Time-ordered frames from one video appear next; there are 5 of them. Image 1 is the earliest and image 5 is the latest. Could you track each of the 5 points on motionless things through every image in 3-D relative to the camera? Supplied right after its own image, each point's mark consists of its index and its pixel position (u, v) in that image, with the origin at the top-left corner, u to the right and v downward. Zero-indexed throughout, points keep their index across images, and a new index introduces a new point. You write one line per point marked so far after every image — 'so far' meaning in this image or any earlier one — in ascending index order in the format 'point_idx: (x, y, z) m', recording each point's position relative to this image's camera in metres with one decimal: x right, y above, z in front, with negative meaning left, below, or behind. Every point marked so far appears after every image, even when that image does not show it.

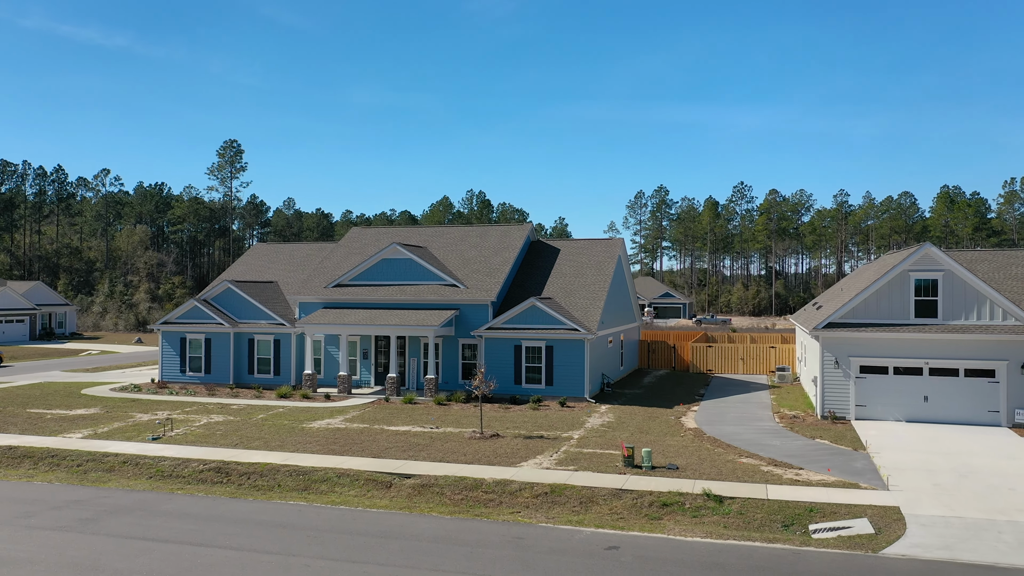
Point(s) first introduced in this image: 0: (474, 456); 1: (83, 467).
0: (-0.8, -3.6, +17.6) m
1: (-9.0, -3.8, +17.0) m
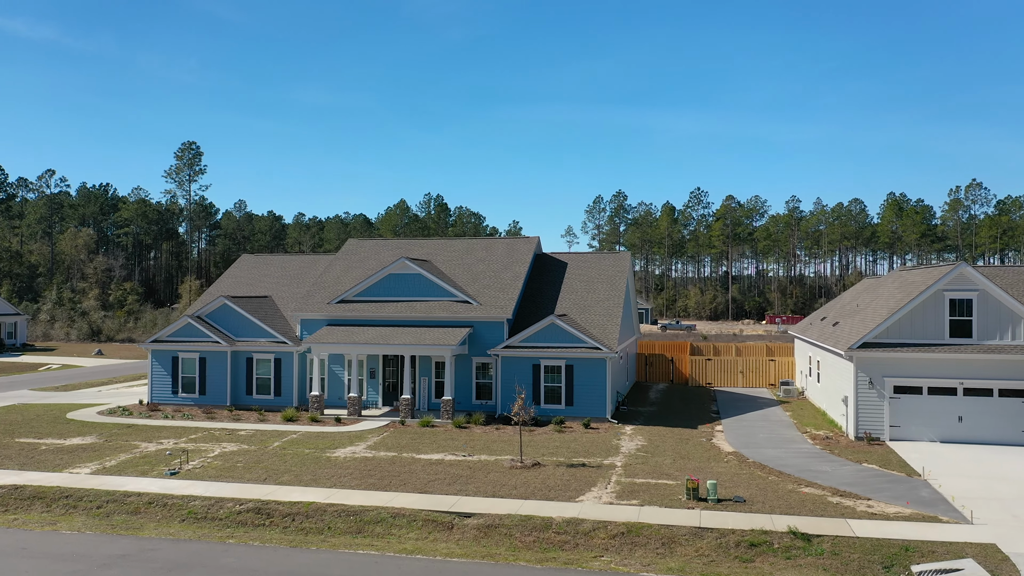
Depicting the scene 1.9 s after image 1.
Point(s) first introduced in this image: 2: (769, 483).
0: (+0.3, -4.2, +16.7) m
1: (-7.9, -4.3, +15.7) m
2: (+5.4, -4.1, +17.1) m
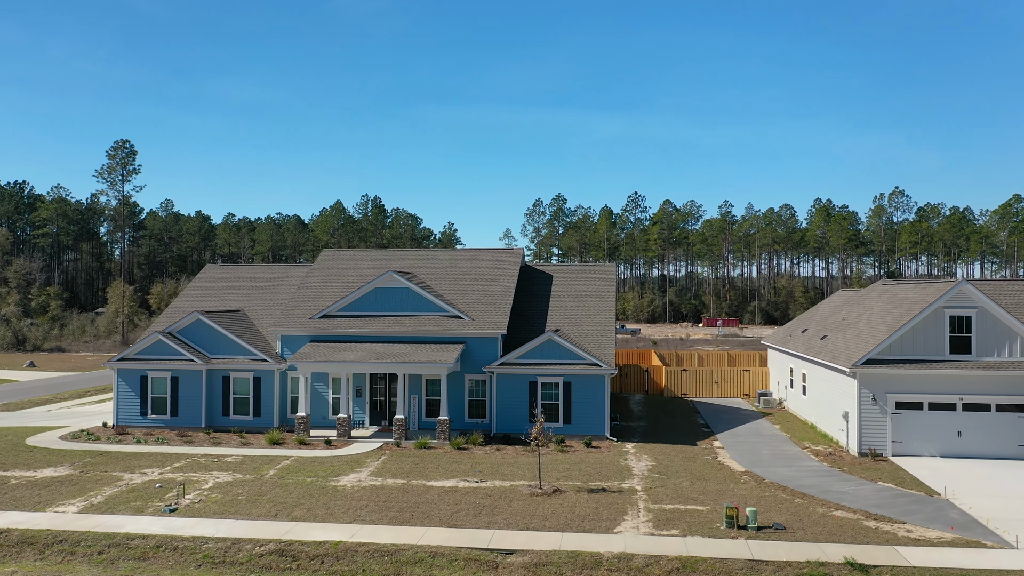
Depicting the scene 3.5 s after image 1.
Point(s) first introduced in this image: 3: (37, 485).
0: (+0.9, -4.6, +16.1) m
1: (-7.1, -4.7, +14.3) m
2: (+6.0, -4.6, +16.9) m
3: (-10.9, -4.5, +18.7) m
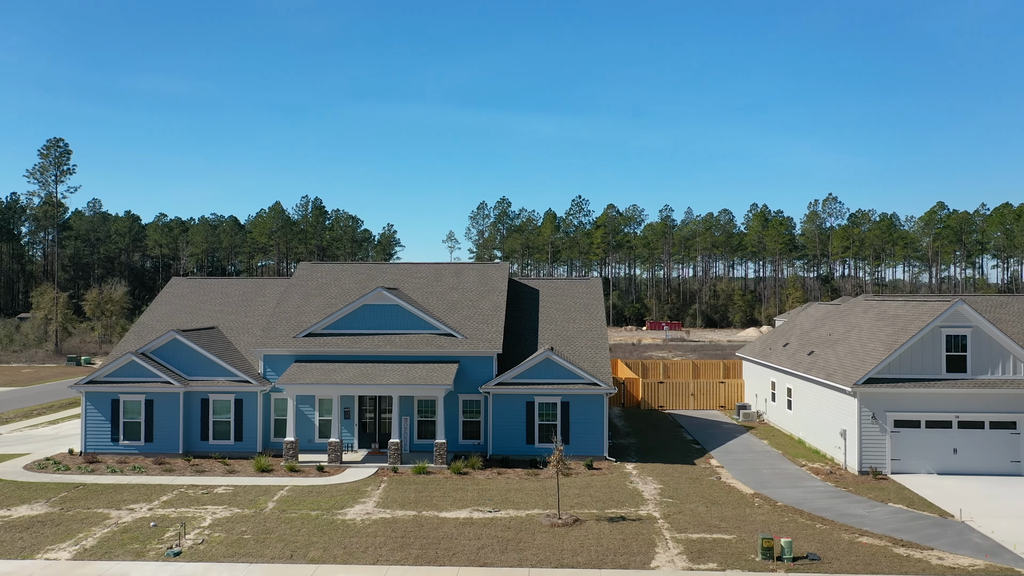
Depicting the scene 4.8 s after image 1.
0: (+1.5, -5.1, +15.6) m
1: (-6.4, -5.3, +13.2) m
2: (+6.5, -5.1, +16.9) m
3: (-10.5, -5.1, +17.2) m
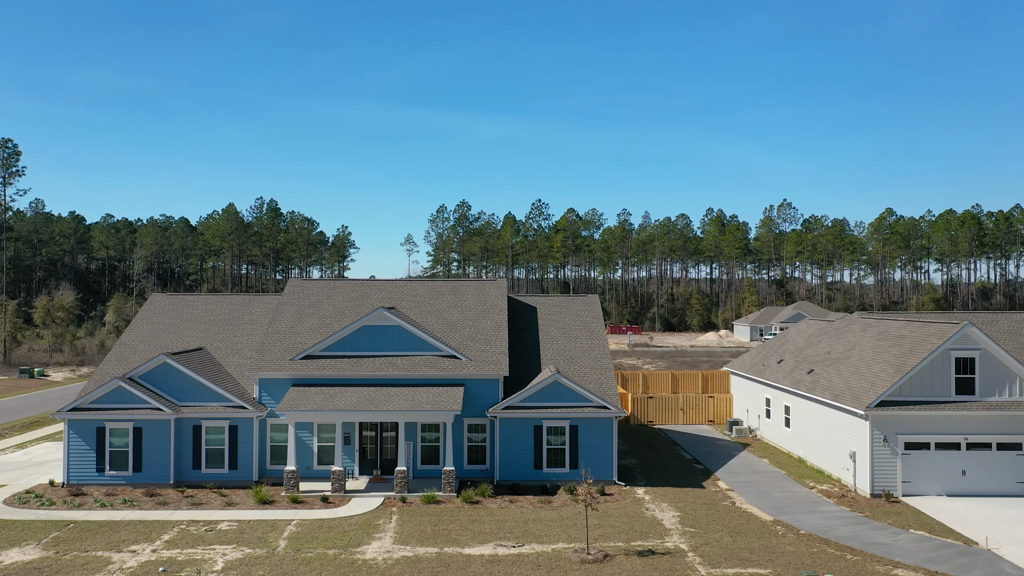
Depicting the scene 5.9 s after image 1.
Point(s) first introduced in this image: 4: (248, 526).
0: (+2.2, -5.7, +15.2) m
1: (-5.5, -5.9, +12.2) m
2: (+7.1, -5.7, +16.7) m
3: (-9.9, -5.7, +16.0) m
4: (-6.2, -5.6, +19.1) m
